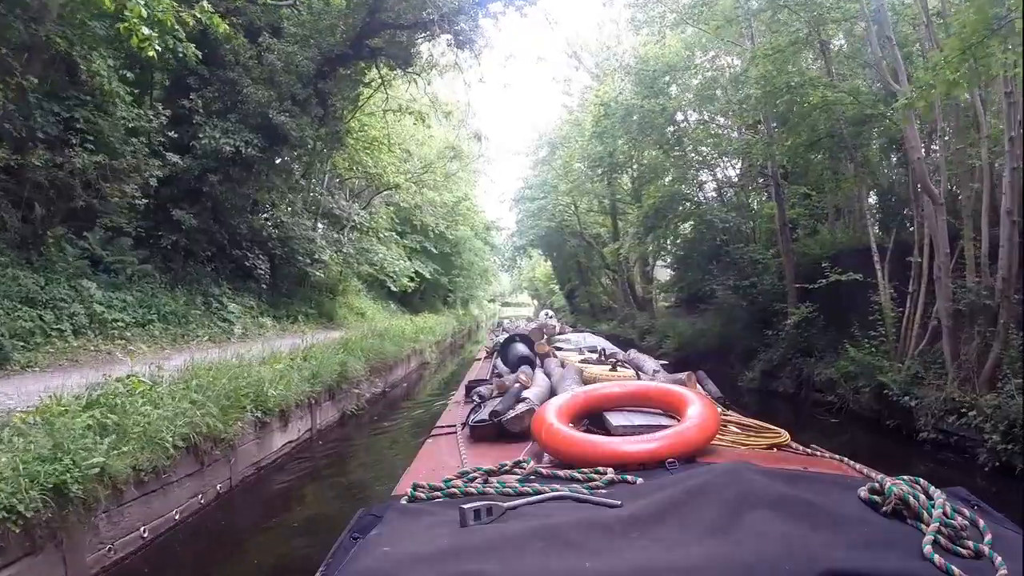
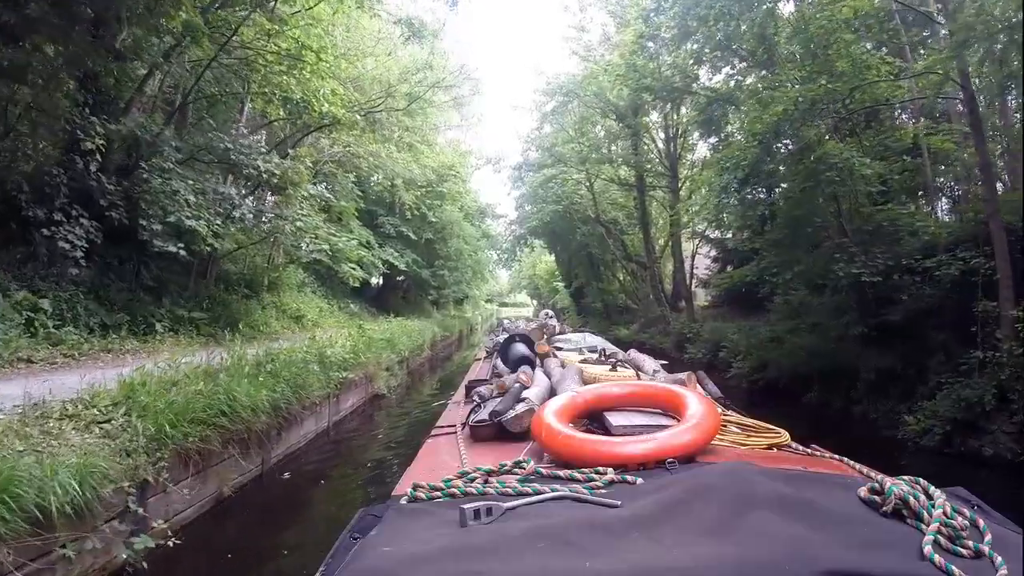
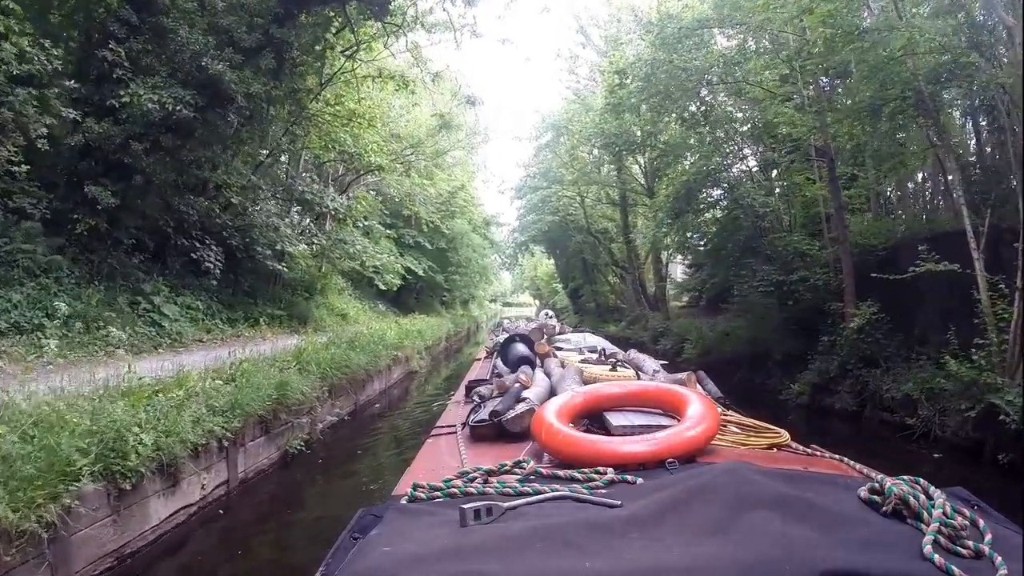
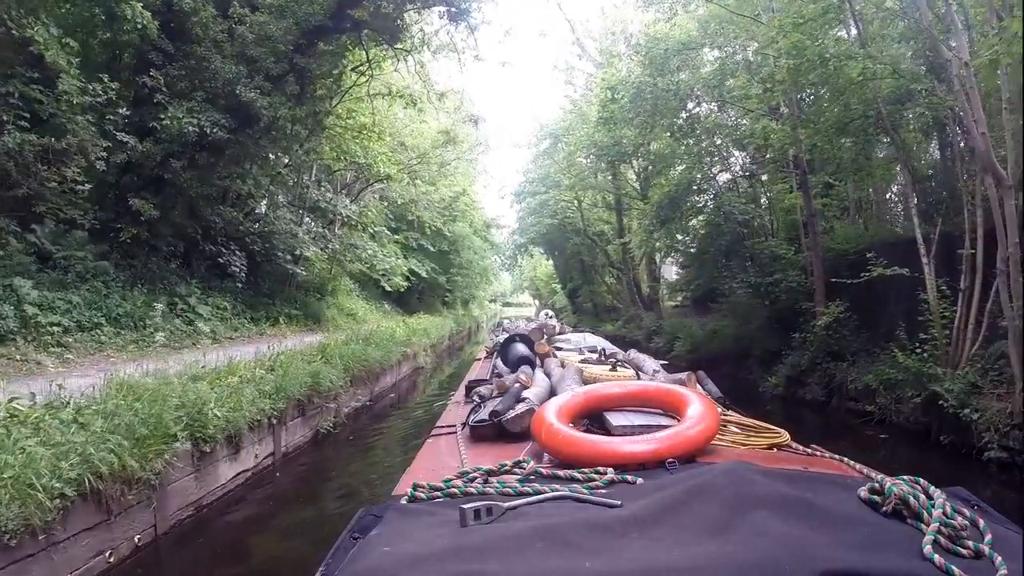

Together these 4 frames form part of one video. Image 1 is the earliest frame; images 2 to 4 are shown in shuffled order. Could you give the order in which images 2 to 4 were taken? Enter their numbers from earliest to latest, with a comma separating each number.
4, 3, 2
